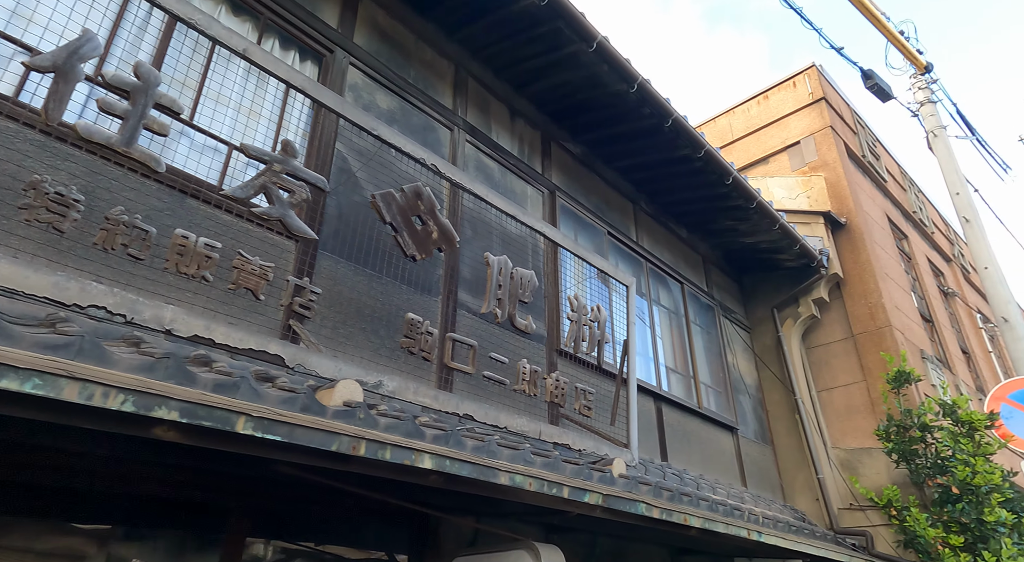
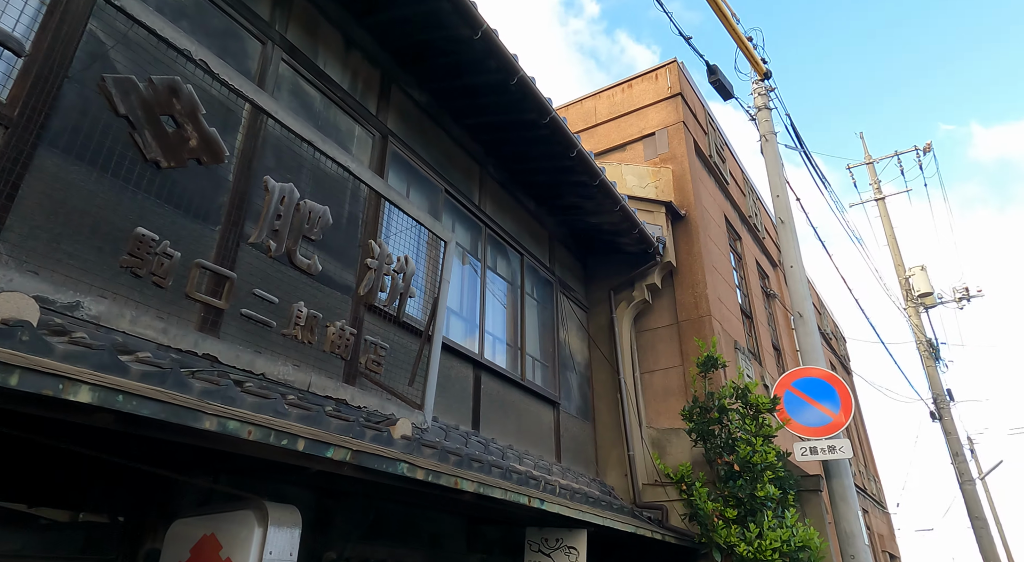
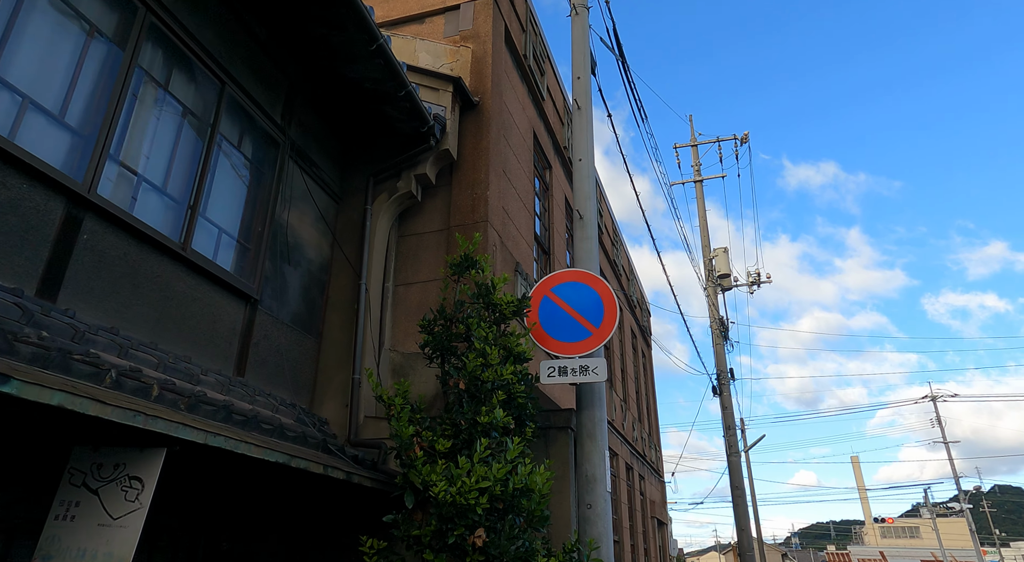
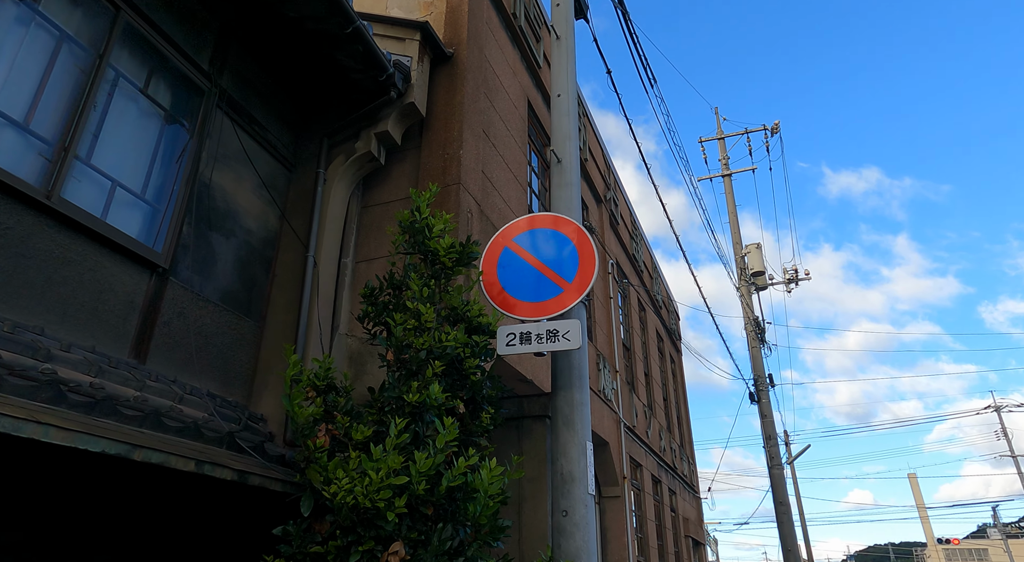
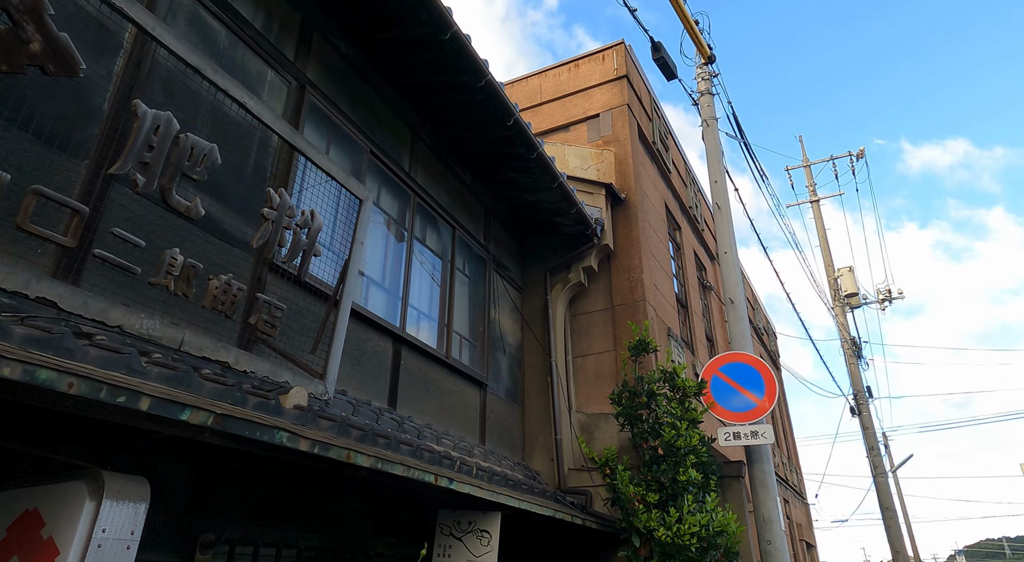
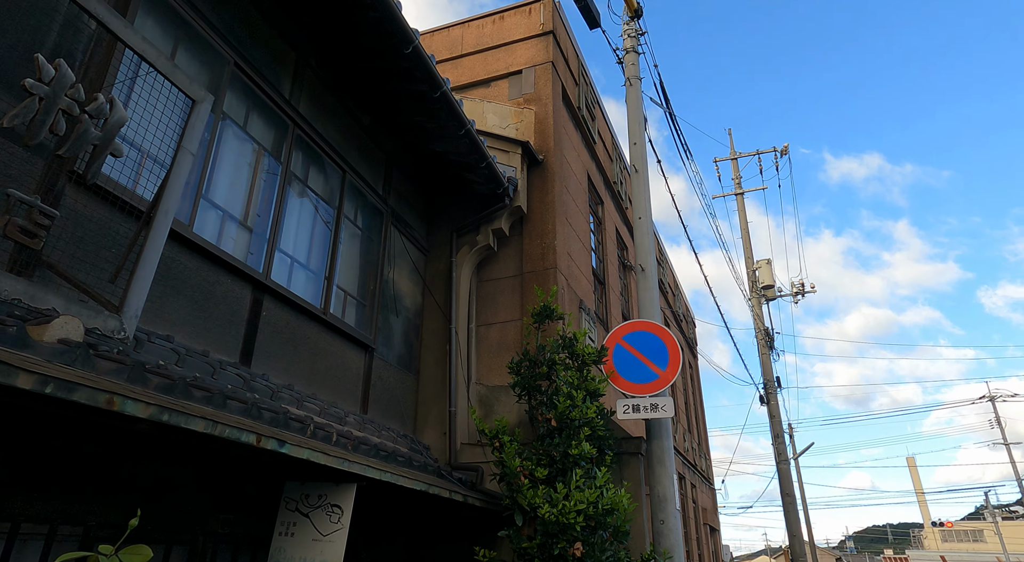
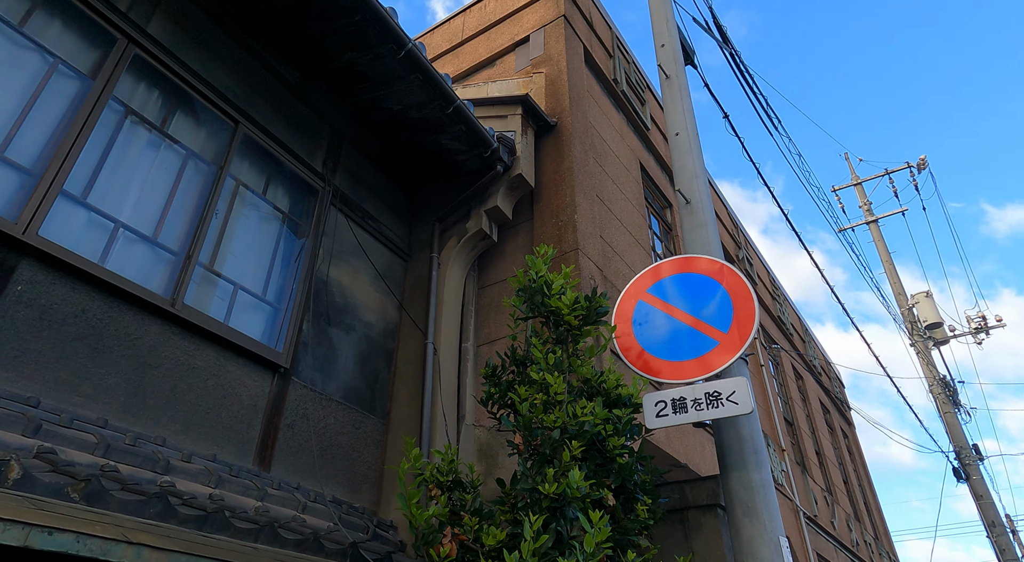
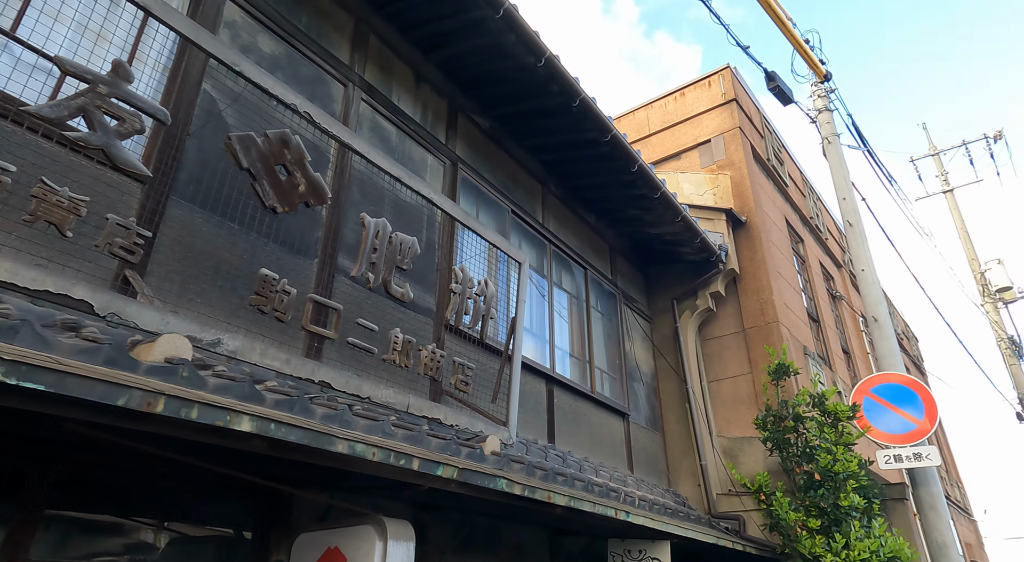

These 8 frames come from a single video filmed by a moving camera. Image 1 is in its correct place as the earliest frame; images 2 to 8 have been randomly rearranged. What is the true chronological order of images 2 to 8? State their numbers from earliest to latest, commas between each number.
8, 2, 5, 6, 3, 4, 7
